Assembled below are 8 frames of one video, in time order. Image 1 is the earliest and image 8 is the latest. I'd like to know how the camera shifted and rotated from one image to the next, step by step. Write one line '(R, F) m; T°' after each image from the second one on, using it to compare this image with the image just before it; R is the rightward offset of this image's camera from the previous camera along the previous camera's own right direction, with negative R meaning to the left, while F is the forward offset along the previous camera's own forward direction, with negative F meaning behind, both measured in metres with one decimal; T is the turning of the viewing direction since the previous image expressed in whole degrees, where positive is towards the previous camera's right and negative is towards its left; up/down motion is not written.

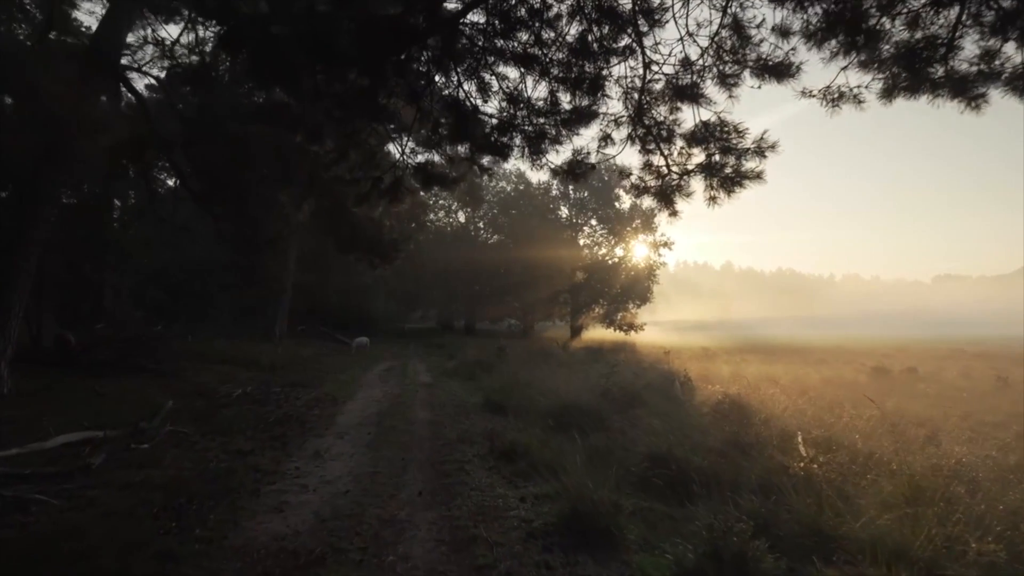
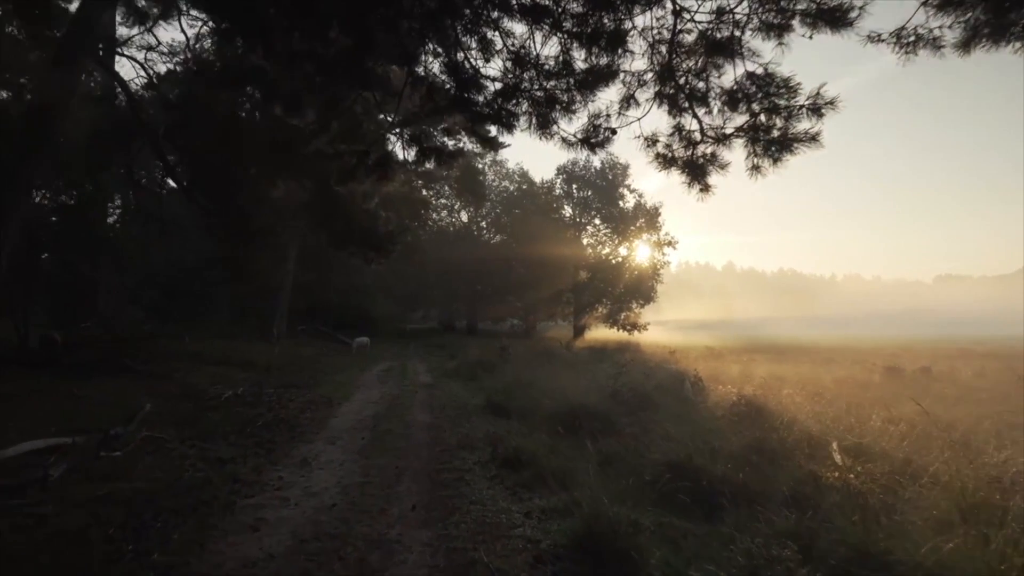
(0.0, +0.8) m; 0°
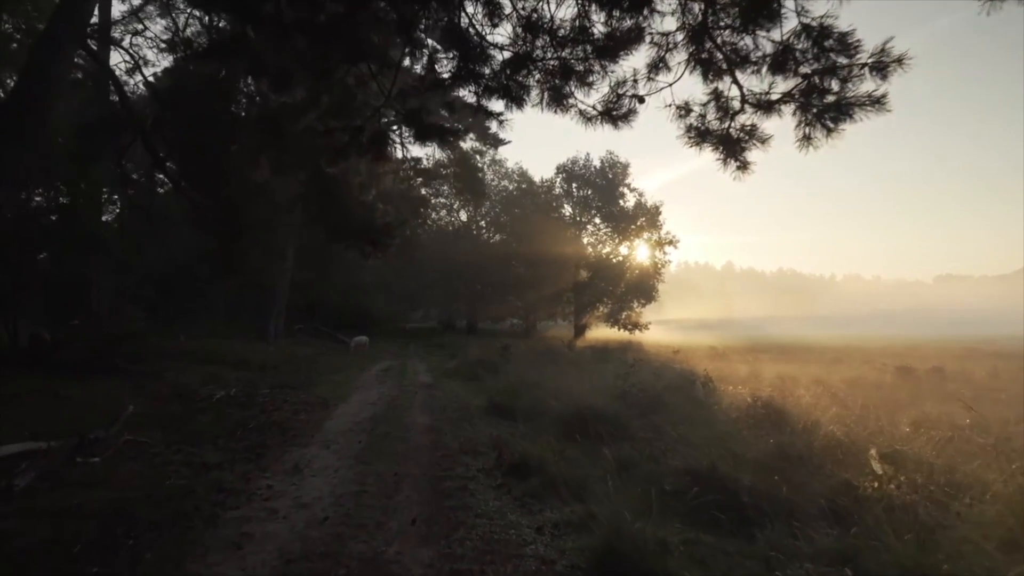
(-0.1, +0.6) m; 0°
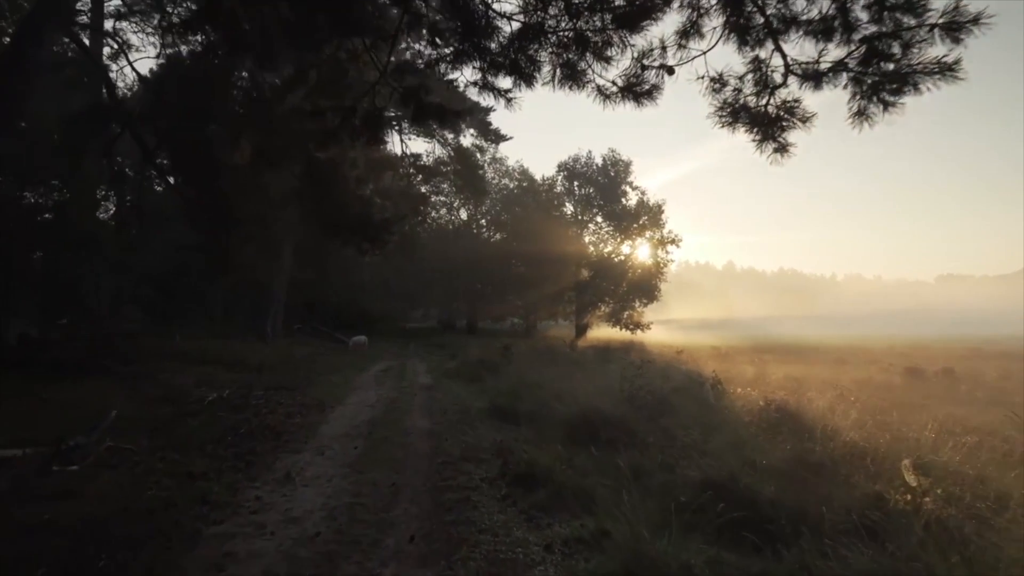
(-0.1, +0.5) m; 0°
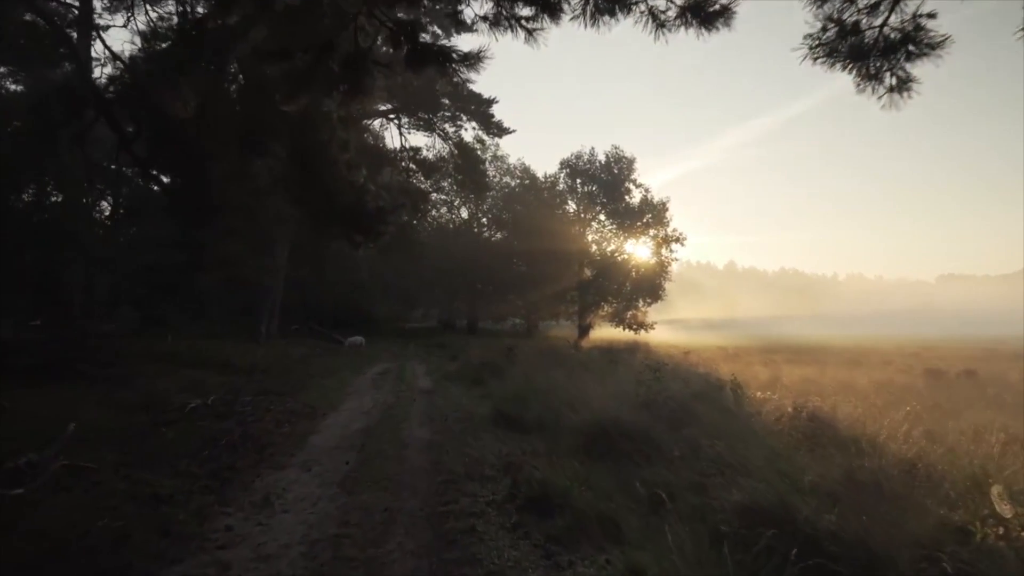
(-0.1, +1.0) m; 0°
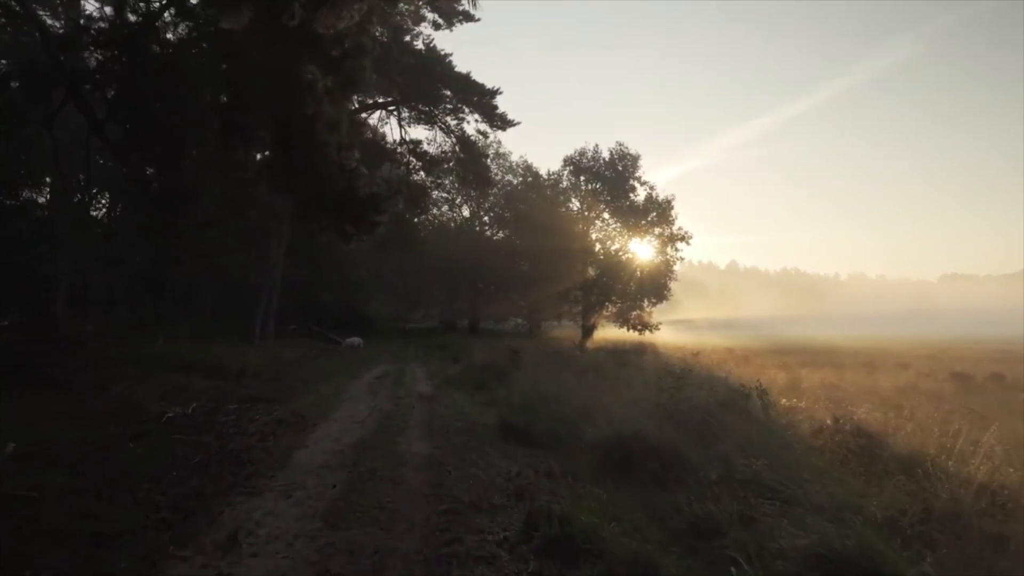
(-0.1, +1.1) m; 0°
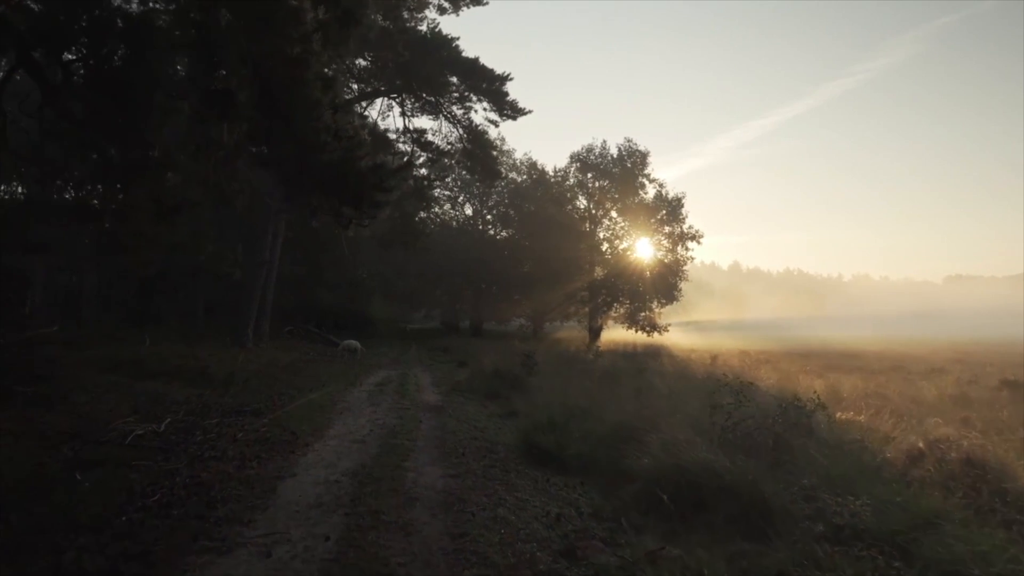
(-0.4, +1.7) m; 0°
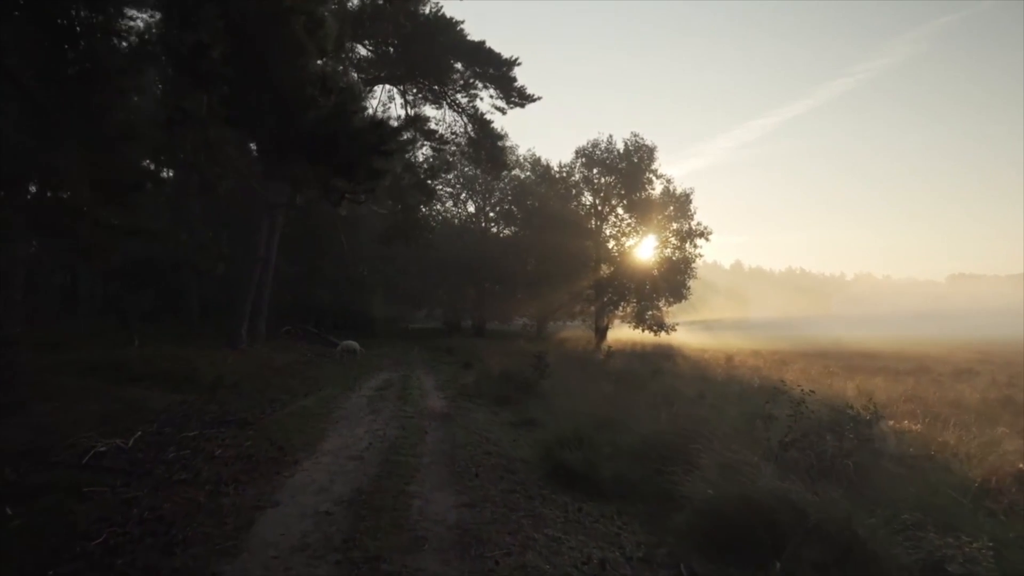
(-0.3, +1.4) m; 0°
